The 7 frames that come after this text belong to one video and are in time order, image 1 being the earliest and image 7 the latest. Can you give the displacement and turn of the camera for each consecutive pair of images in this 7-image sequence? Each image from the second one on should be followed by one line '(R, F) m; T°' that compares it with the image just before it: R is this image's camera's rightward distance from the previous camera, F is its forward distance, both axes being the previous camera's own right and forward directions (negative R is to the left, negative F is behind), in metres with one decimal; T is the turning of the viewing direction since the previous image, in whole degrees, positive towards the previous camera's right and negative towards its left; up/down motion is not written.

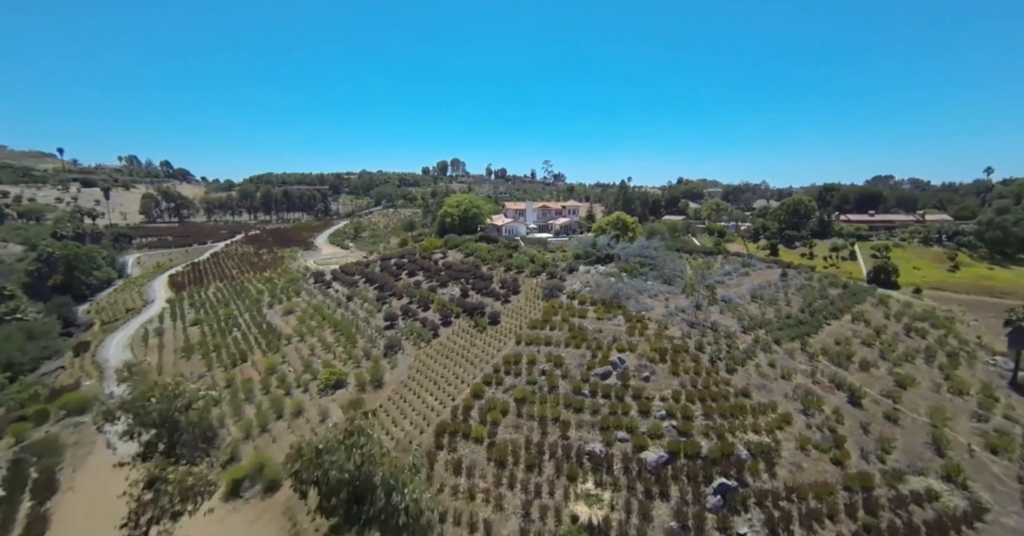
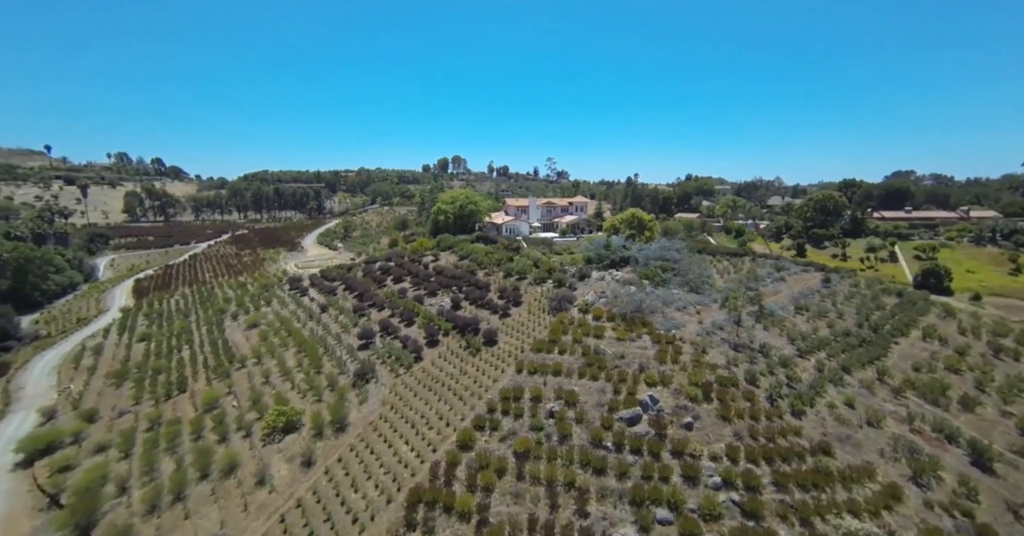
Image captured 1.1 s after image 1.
(+0.2, +6.4) m; 0°
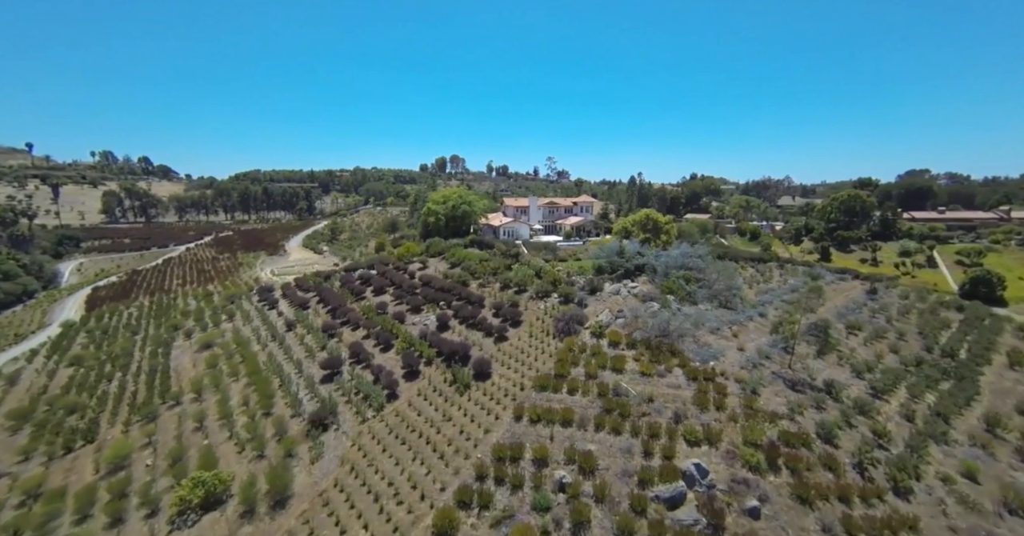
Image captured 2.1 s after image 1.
(+0.1, +5.7) m; 0°
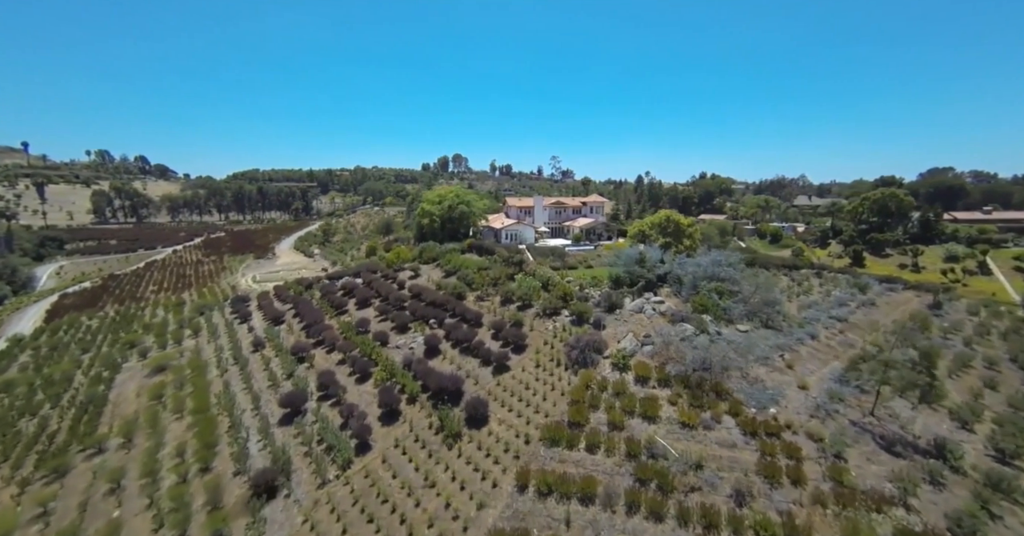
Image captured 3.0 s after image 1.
(+0.1, +4.9) m; -1°
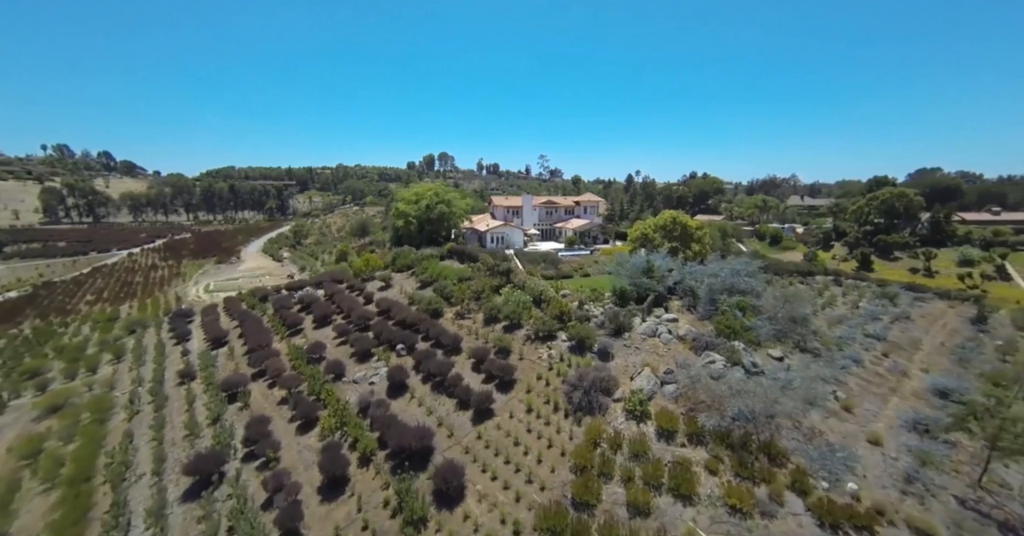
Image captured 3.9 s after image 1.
(+0.2, +4.9) m; +2°
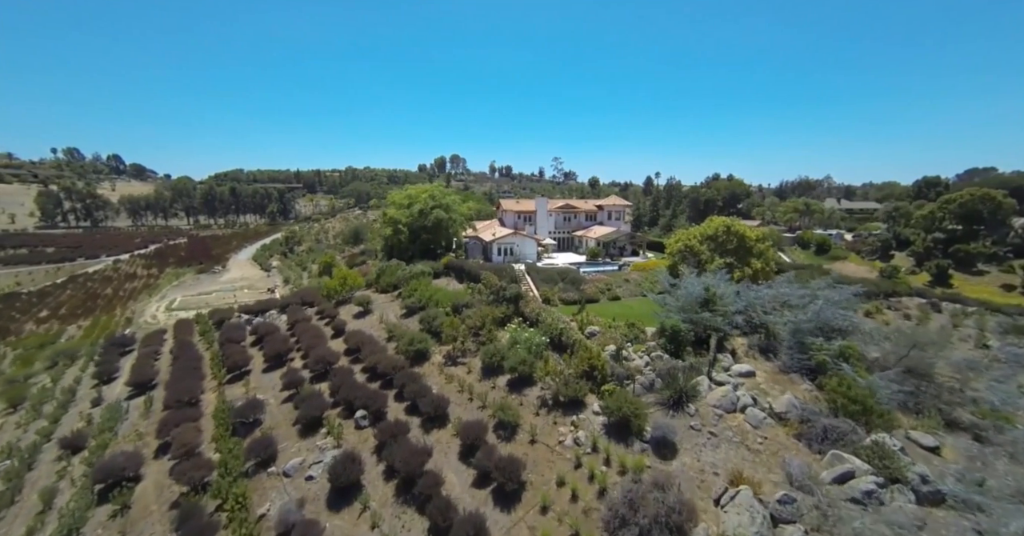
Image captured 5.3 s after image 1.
(+0.2, +6.9) m; -2°
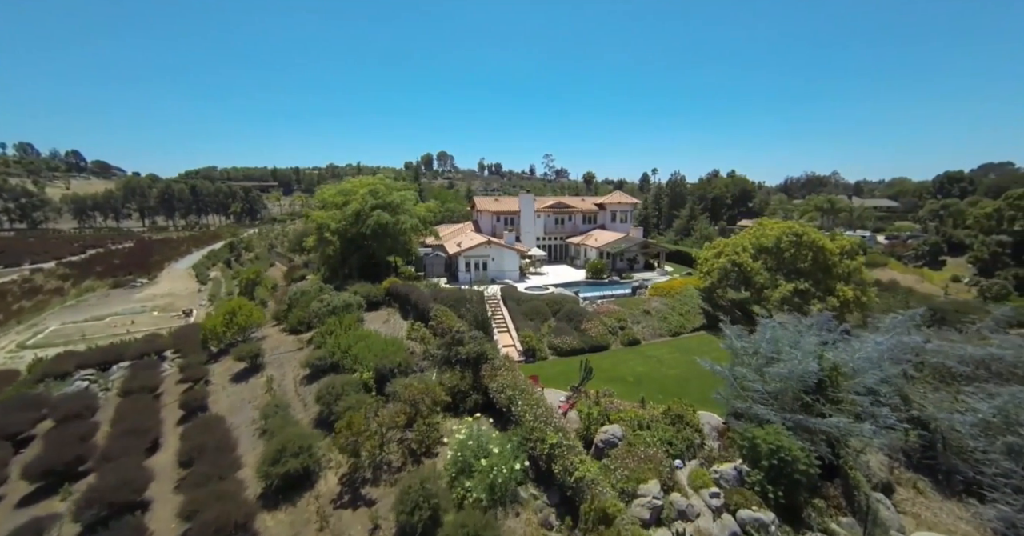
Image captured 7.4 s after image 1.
(+1.2, +9.3) m; +1°
